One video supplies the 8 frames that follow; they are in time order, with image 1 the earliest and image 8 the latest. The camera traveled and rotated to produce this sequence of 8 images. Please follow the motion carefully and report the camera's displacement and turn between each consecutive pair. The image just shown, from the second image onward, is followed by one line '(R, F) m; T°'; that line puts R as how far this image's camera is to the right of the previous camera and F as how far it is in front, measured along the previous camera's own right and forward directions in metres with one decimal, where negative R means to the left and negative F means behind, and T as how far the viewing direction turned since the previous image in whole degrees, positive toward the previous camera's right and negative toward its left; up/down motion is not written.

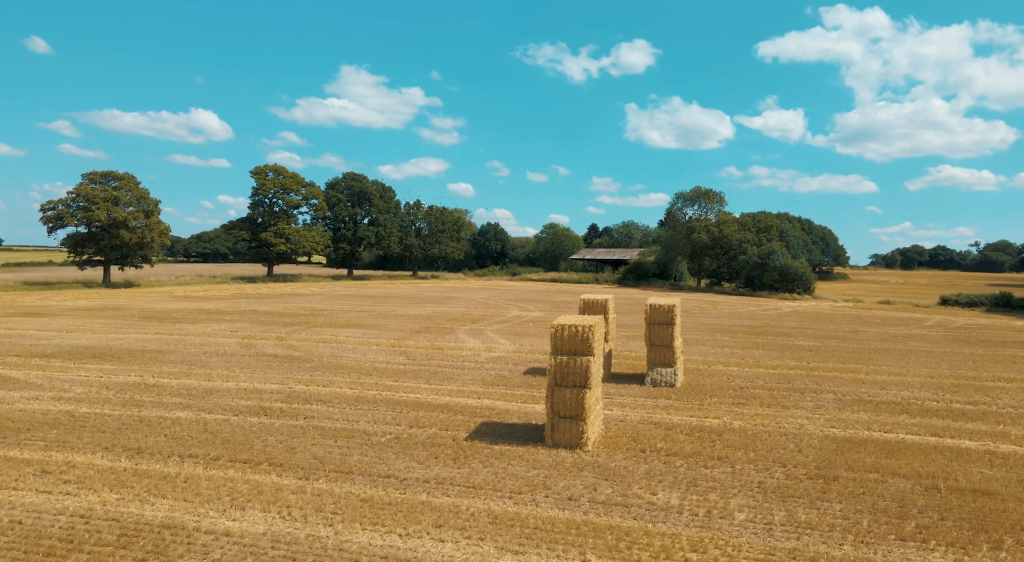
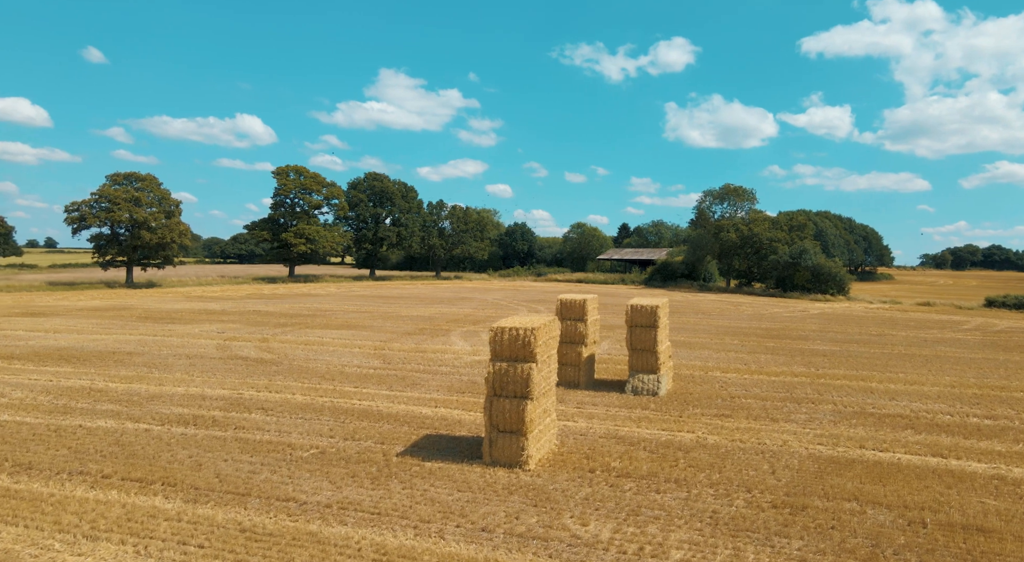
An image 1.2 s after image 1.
(+1.3, +1.1) m; -3°
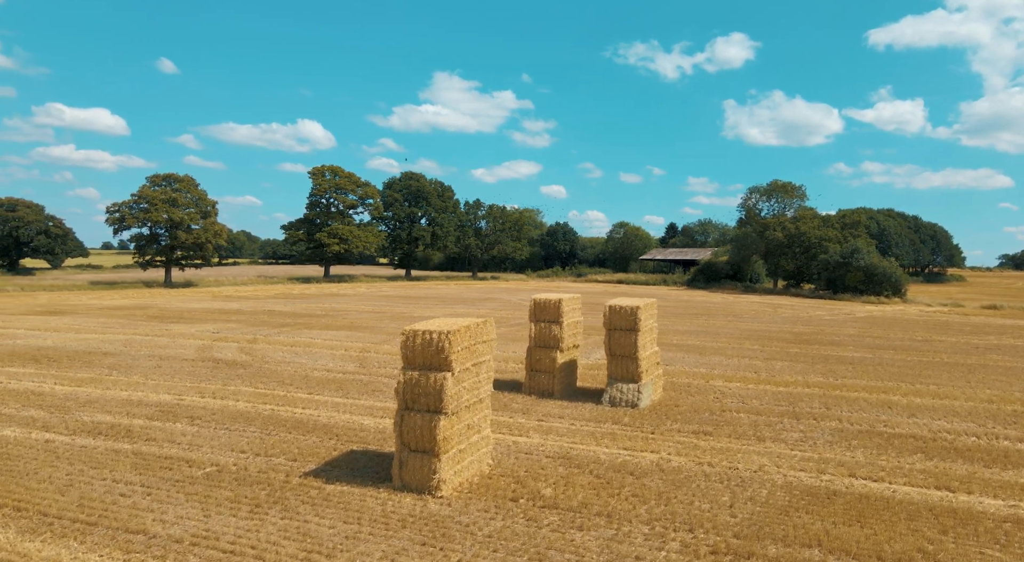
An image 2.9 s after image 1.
(+1.6, +1.3) m; -4°
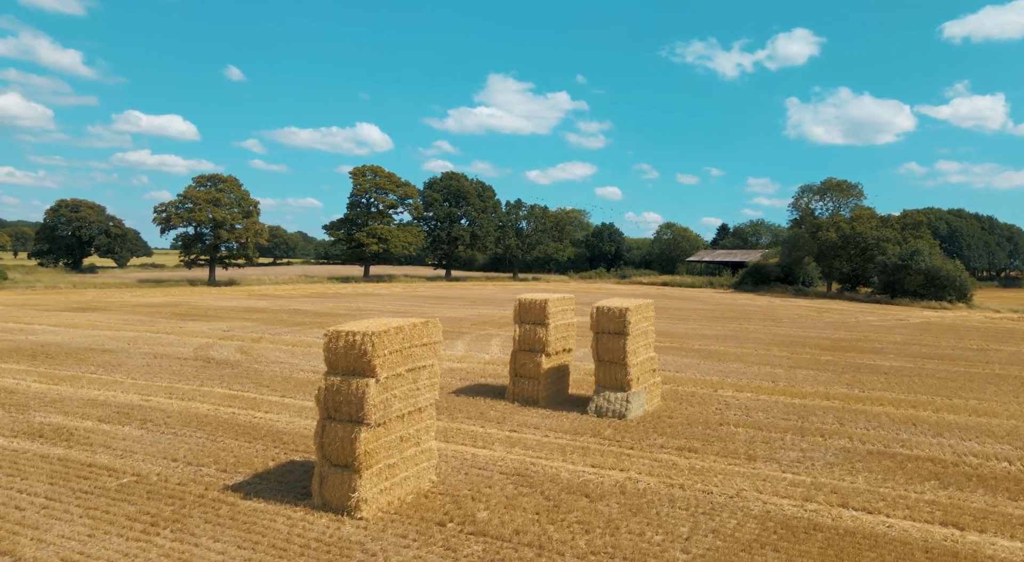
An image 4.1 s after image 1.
(+1.2, +0.9) m; -4°
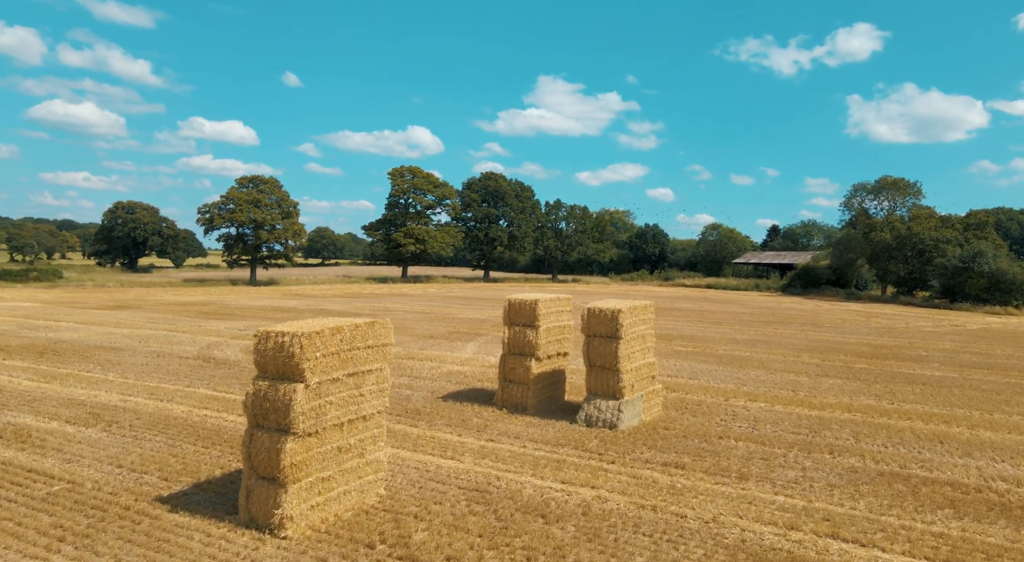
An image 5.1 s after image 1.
(+1.0, +0.7) m; -4°
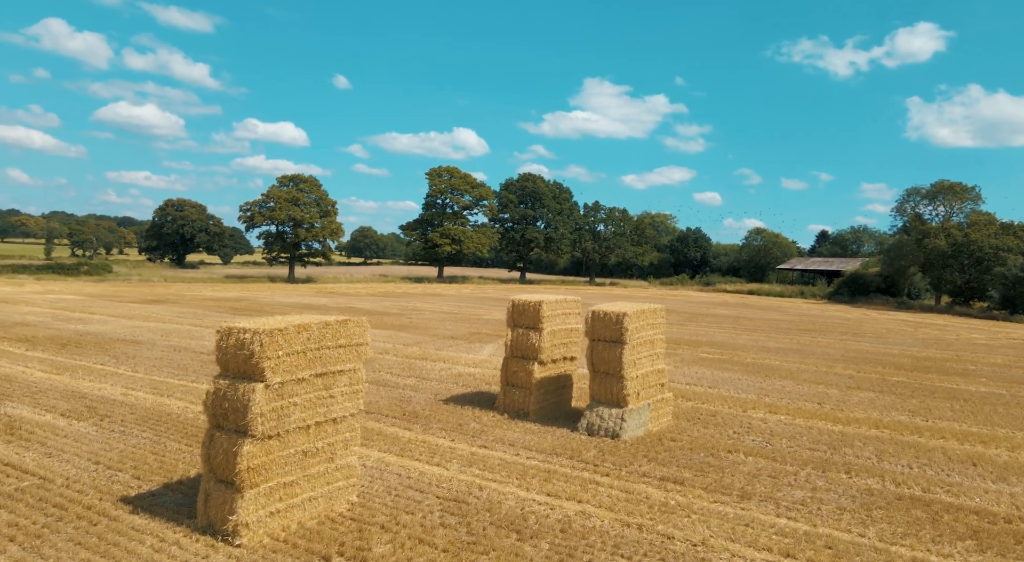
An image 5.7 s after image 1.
(+0.6, +0.4) m; -4°
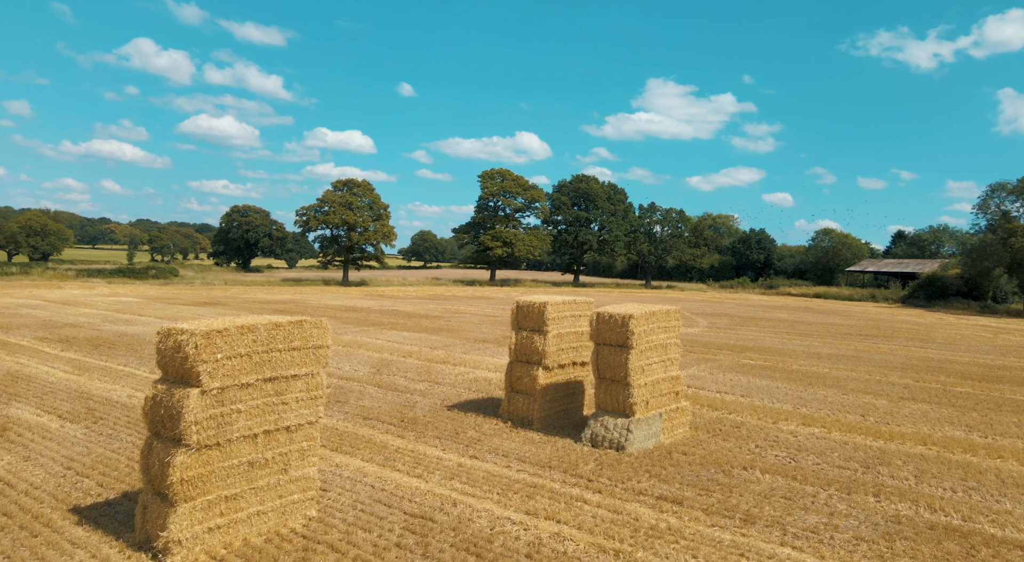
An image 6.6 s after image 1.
(+0.9, +0.6) m; -5°
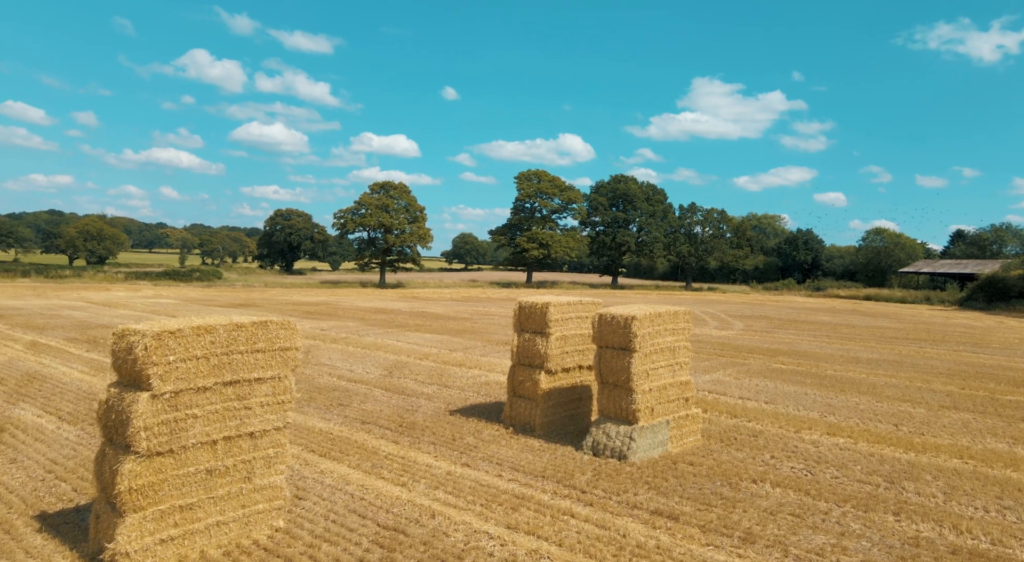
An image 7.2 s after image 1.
(+0.6, +0.4) m; -4°
